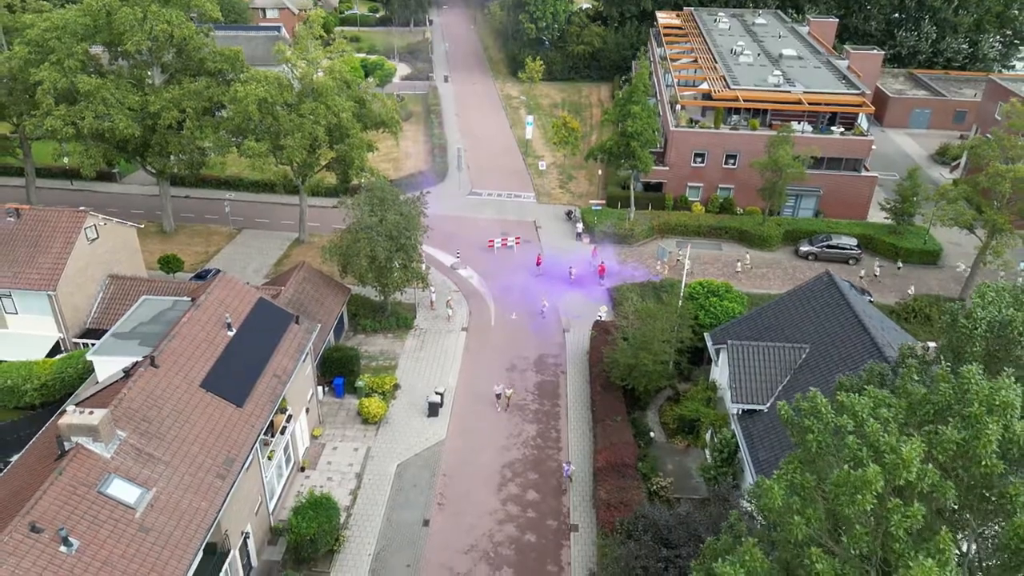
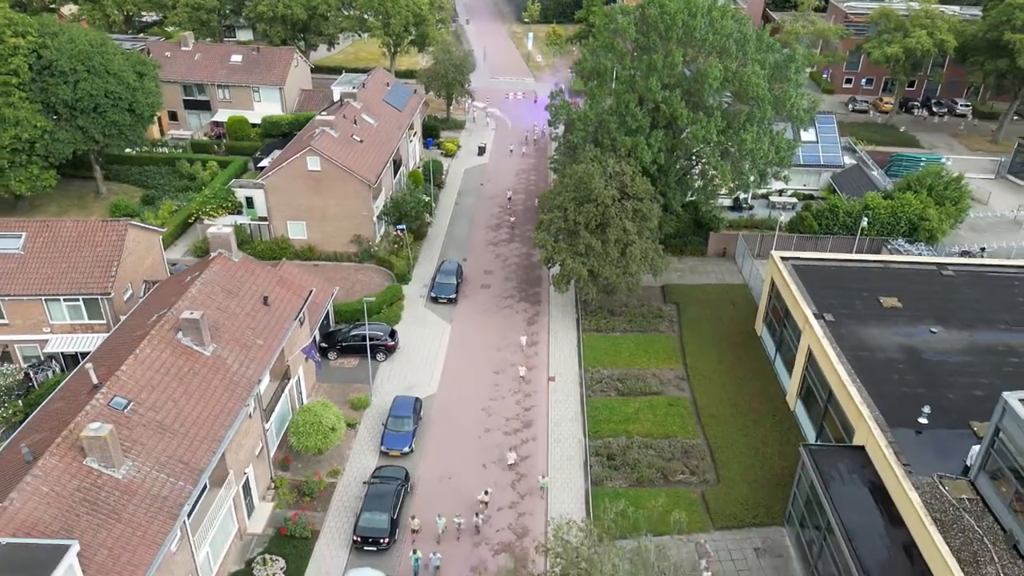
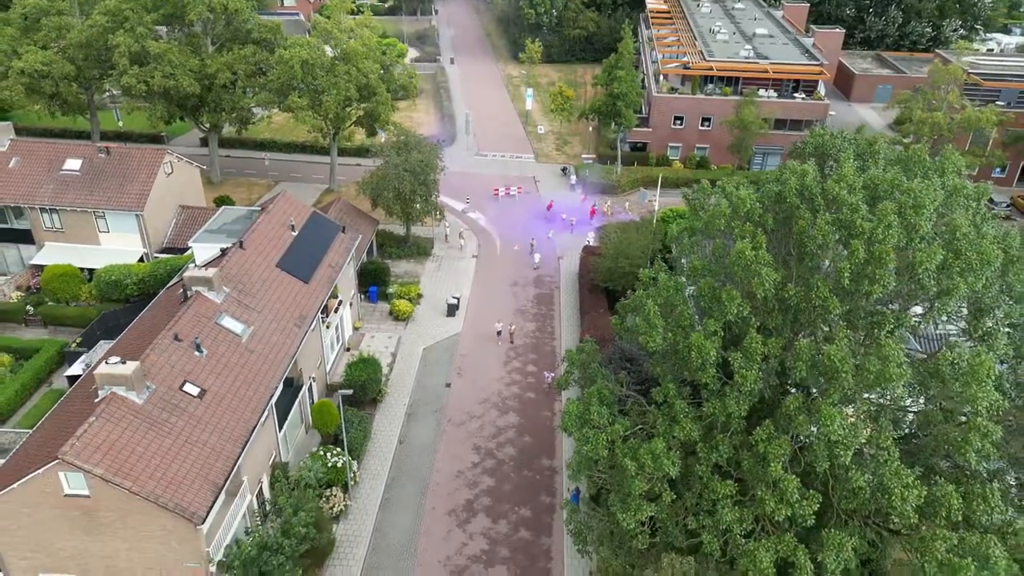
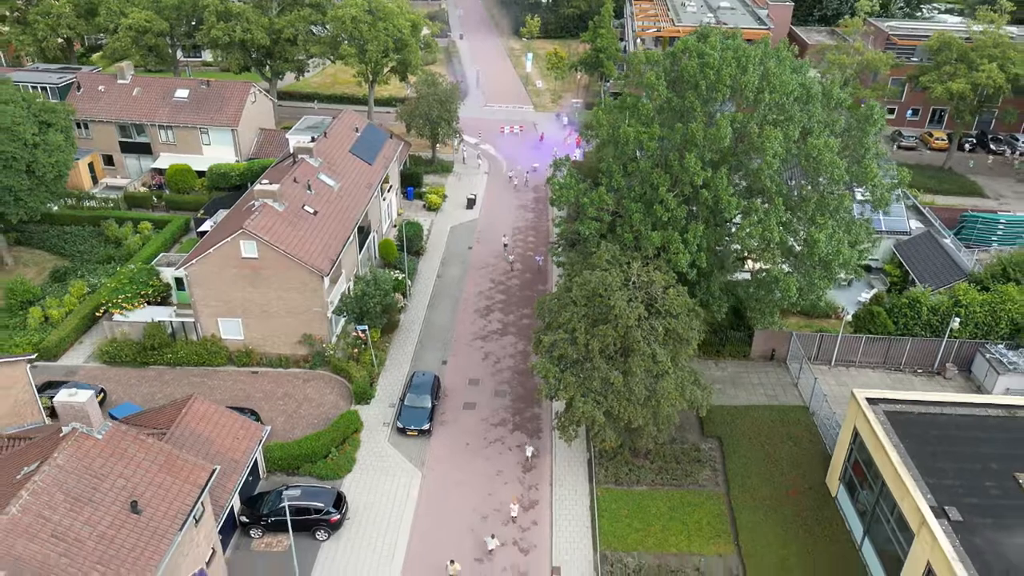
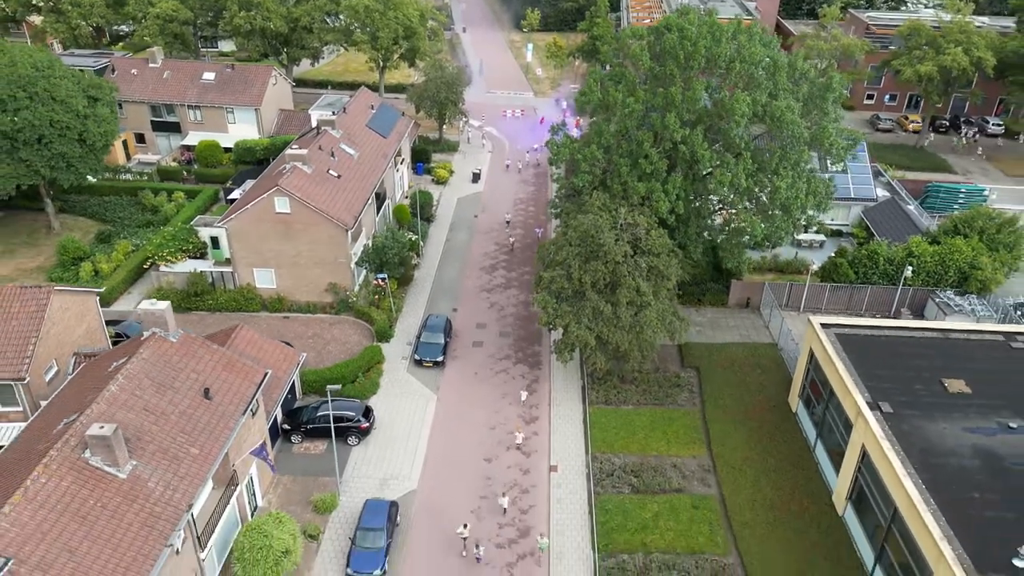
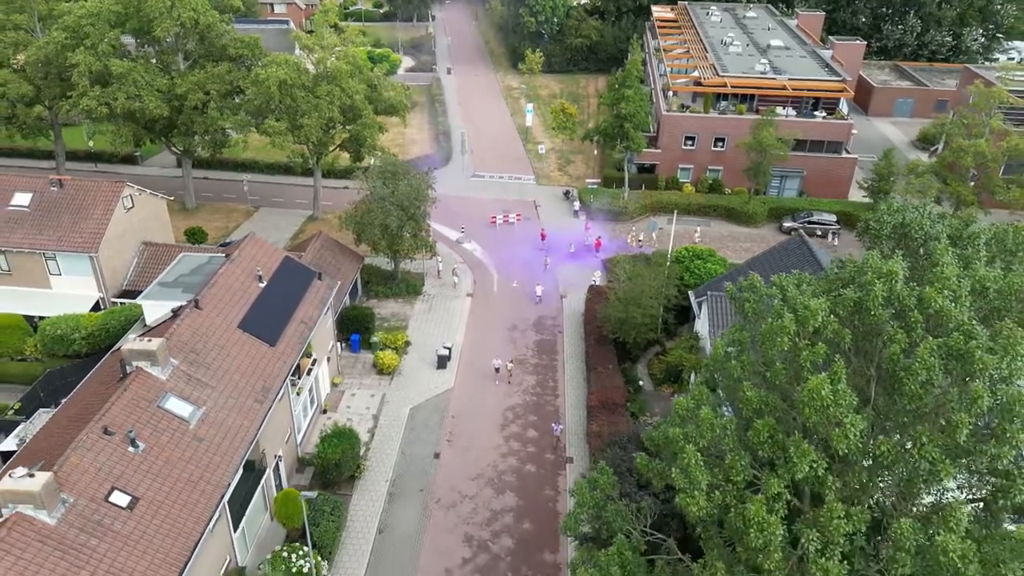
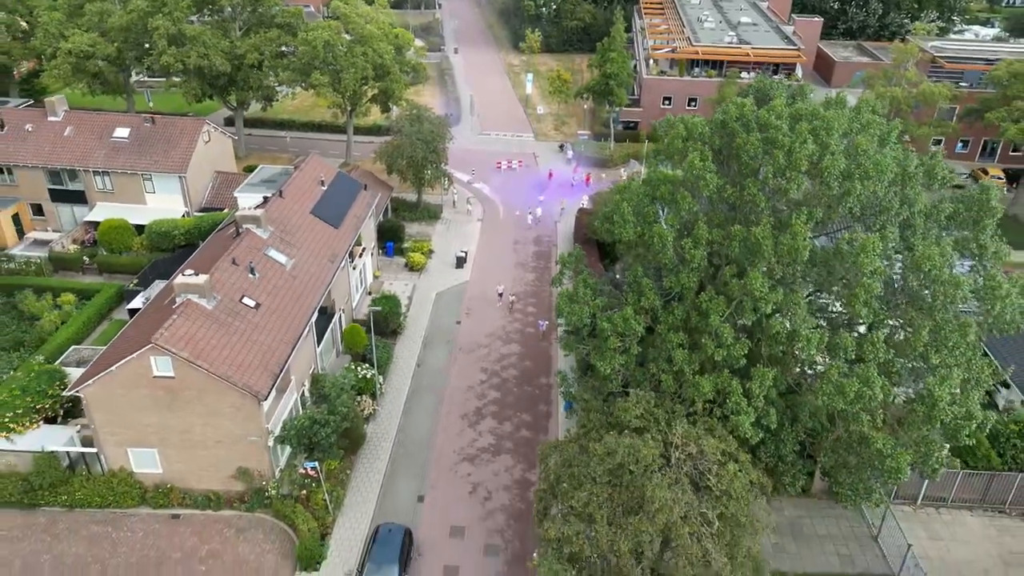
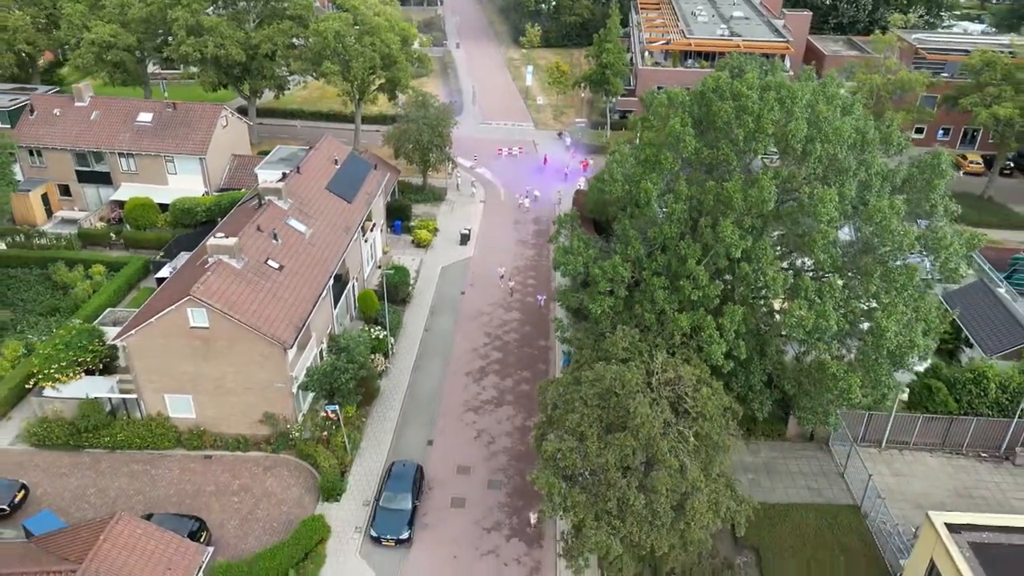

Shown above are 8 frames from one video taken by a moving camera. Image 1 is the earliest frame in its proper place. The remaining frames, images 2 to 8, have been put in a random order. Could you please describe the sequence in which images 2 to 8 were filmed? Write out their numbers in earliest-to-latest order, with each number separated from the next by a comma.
6, 3, 7, 8, 4, 5, 2
